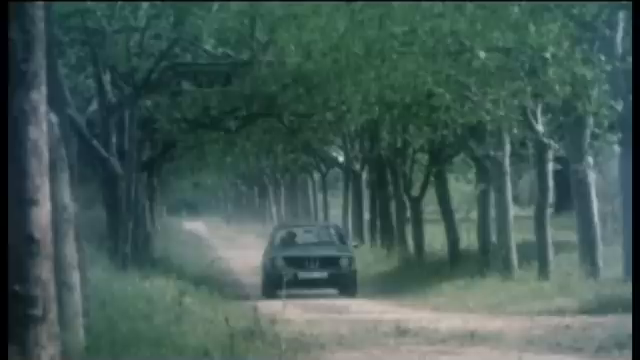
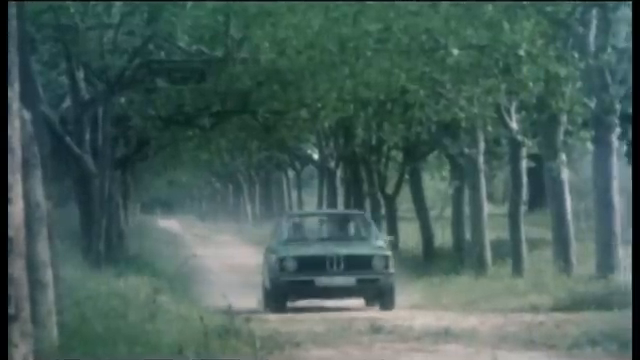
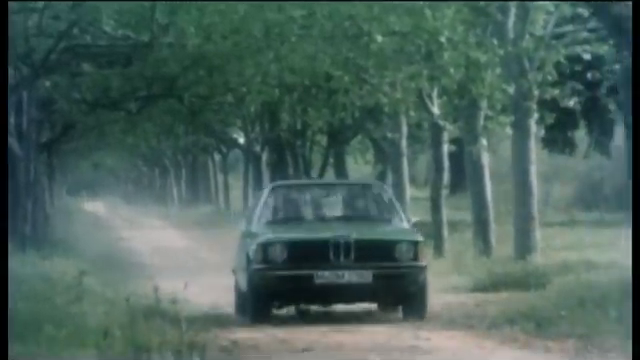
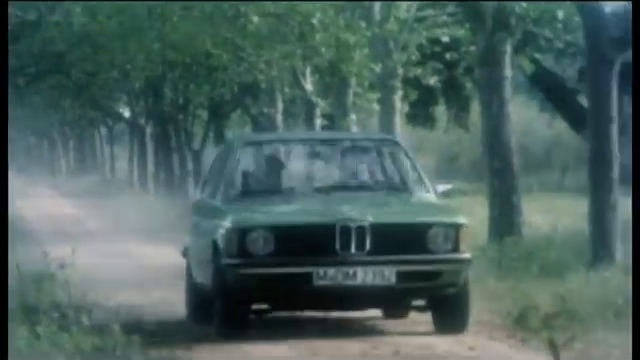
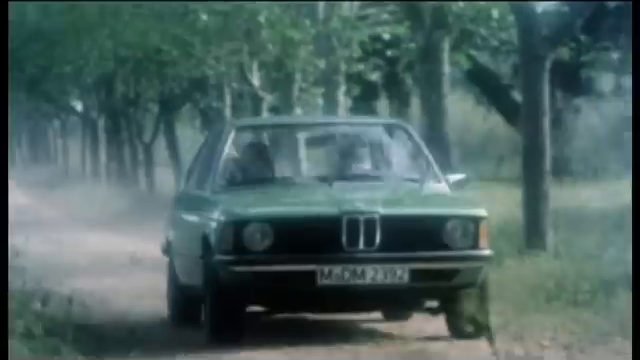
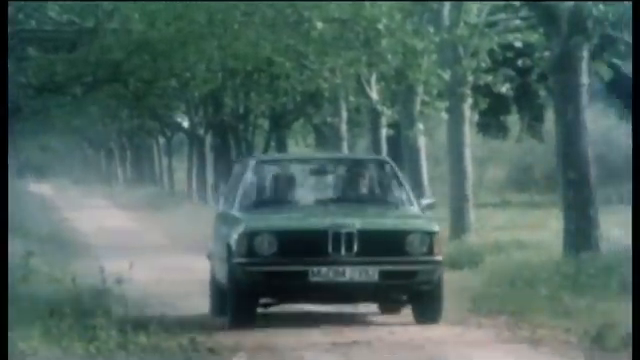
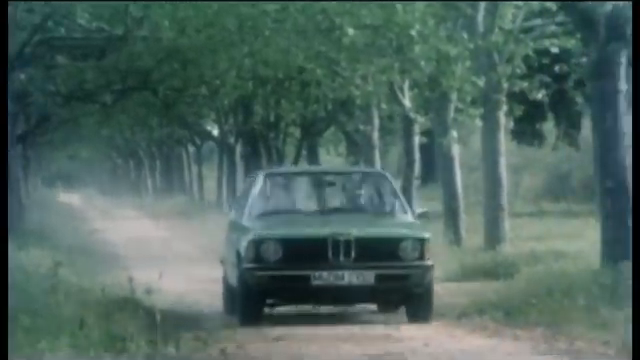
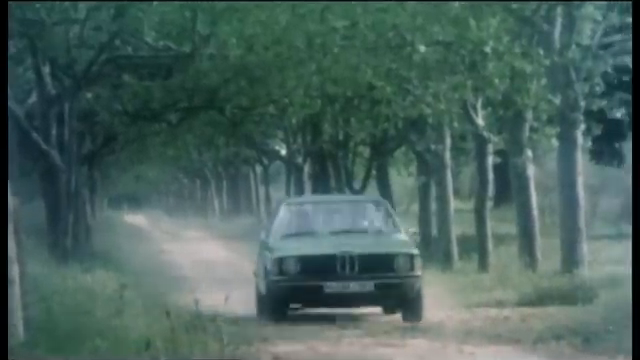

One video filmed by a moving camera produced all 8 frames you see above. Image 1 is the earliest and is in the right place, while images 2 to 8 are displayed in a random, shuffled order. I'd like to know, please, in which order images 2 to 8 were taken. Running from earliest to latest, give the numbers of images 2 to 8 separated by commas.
2, 8, 3, 7, 6, 4, 5
